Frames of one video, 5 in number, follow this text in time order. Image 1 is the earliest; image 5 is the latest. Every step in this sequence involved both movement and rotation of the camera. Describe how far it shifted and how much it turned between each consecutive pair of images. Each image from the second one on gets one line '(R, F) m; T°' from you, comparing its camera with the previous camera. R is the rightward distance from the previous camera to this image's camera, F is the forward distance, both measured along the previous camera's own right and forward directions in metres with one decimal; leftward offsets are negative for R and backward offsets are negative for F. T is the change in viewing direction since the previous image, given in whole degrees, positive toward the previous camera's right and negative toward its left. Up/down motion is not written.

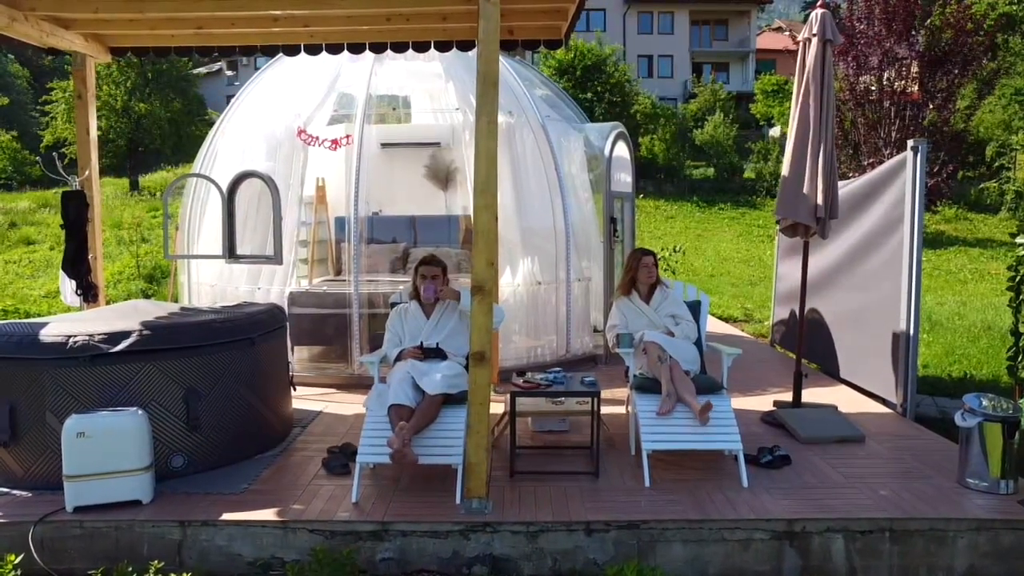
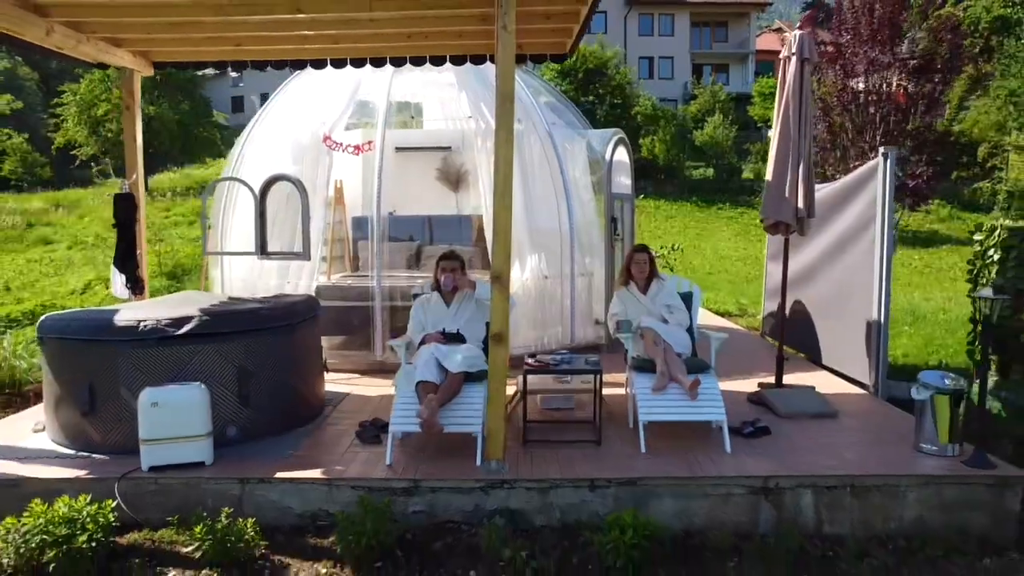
(-0.1, -0.6) m; 0°
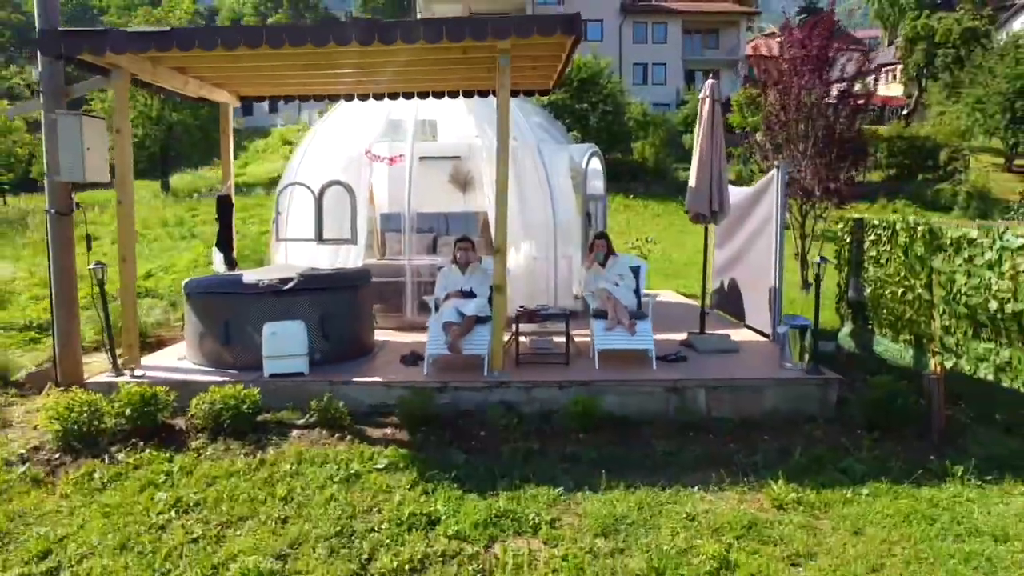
(0.0, -2.3) m; 0°
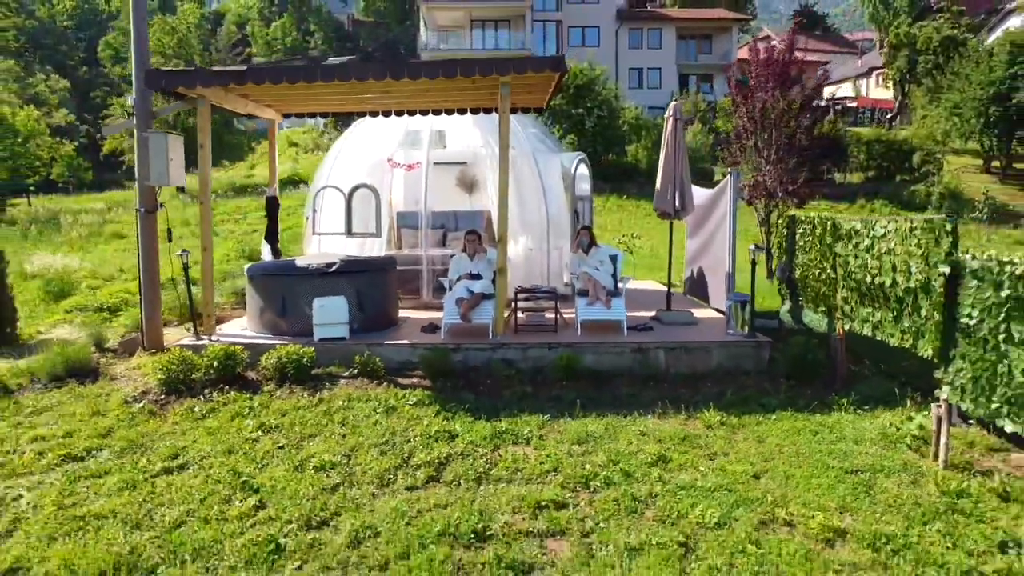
(0.0, -1.7) m; 0°
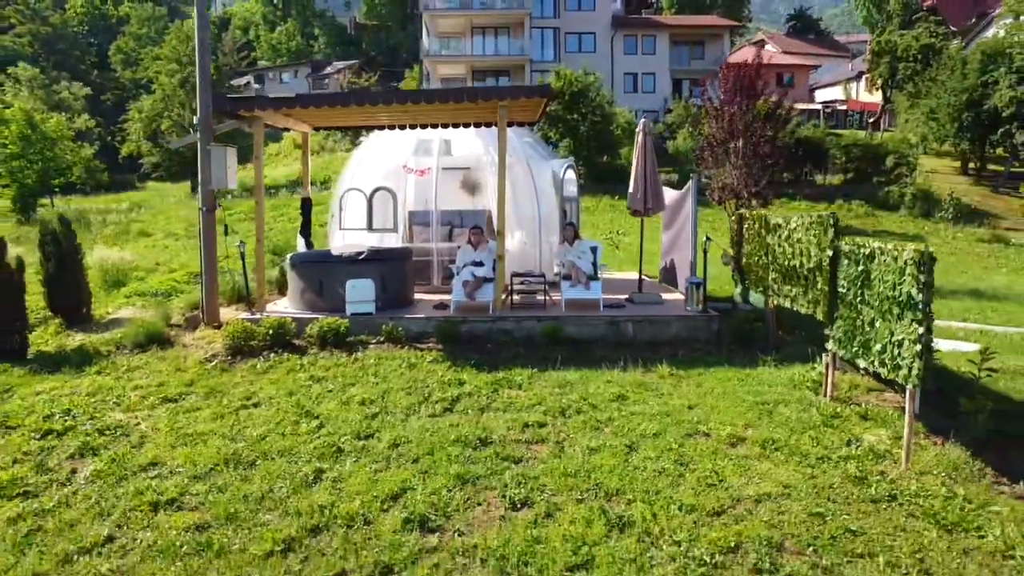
(+0.1, -1.9) m; 0°
